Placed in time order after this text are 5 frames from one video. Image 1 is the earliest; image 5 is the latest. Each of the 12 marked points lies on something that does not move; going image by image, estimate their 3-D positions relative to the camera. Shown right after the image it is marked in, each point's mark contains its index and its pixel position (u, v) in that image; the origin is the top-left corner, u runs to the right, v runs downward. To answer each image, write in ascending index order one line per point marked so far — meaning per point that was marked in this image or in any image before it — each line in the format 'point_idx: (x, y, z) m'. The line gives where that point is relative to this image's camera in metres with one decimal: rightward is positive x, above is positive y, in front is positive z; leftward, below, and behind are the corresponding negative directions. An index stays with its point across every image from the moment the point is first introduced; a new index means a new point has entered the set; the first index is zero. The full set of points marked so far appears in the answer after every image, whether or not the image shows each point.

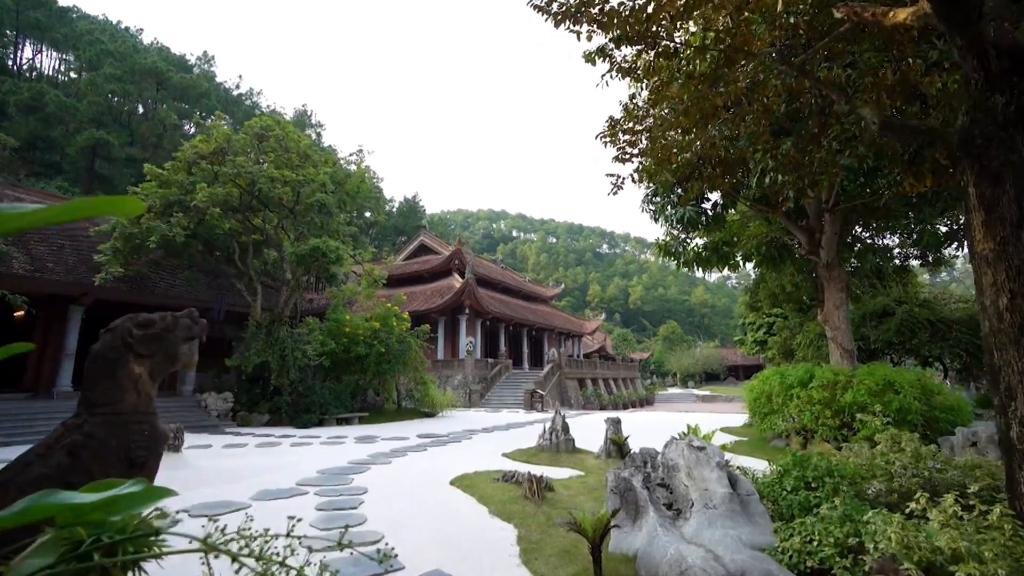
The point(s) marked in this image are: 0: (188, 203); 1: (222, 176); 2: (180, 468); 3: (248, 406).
0: (-6.4, +1.7, +10.2) m
1: (-5.9, +2.3, +10.5) m
2: (-3.9, -2.1, +6.0) m
3: (-6.2, -2.8, +12.2) m
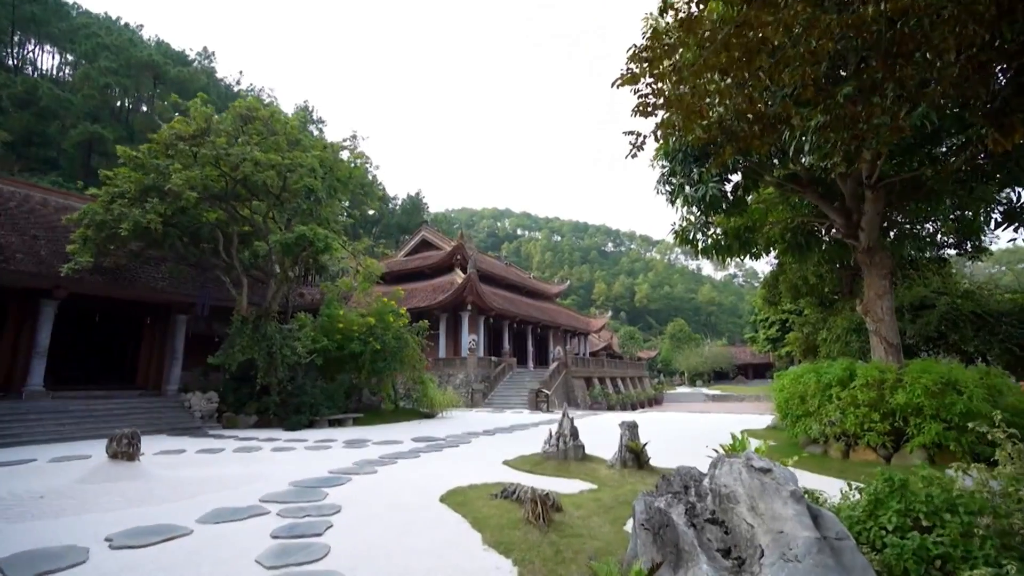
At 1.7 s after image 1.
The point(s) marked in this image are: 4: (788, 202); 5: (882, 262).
0: (-6.4, +1.9, +9.5) m
1: (-5.8, +2.4, +9.7) m
2: (-3.8, -2.0, +5.3) m
3: (-6.1, -2.6, +11.4) m
4: (+5.1, +1.6, +9.5) m
5: (+5.0, +0.3, +7.0) m
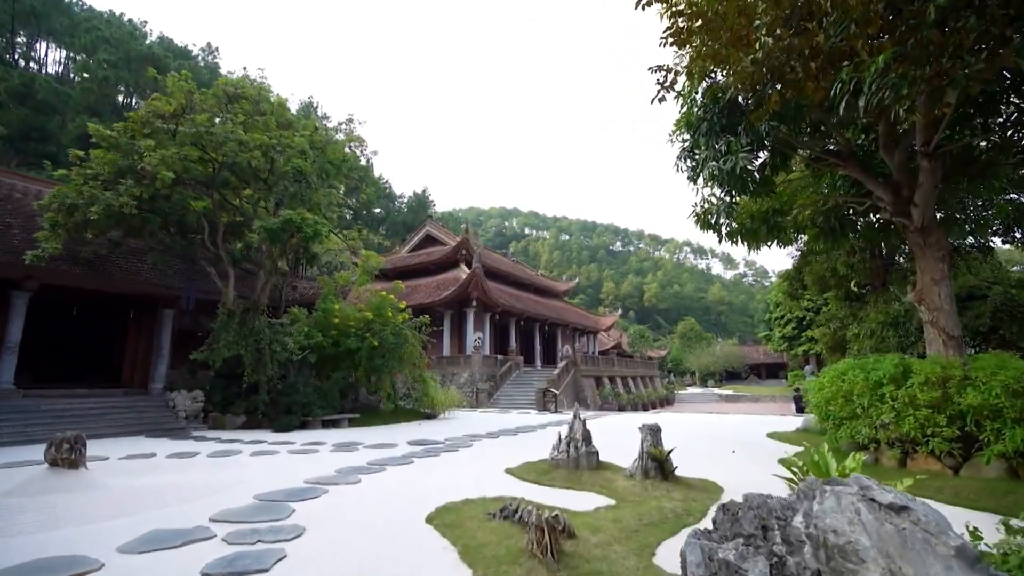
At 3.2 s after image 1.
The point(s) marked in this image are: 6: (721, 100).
0: (-6.3, +2.0, +8.8) m
1: (-5.7, +2.6, +9.0) m
2: (-3.8, -1.8, +4.5) m
3: (-6.0, -2.4, +10.7) m
4: (+5.1, +1.8, +8.7) m
5: (+5.0, +0.5, +6.1) m
6: (+2.6, +2.4, +6.6) m
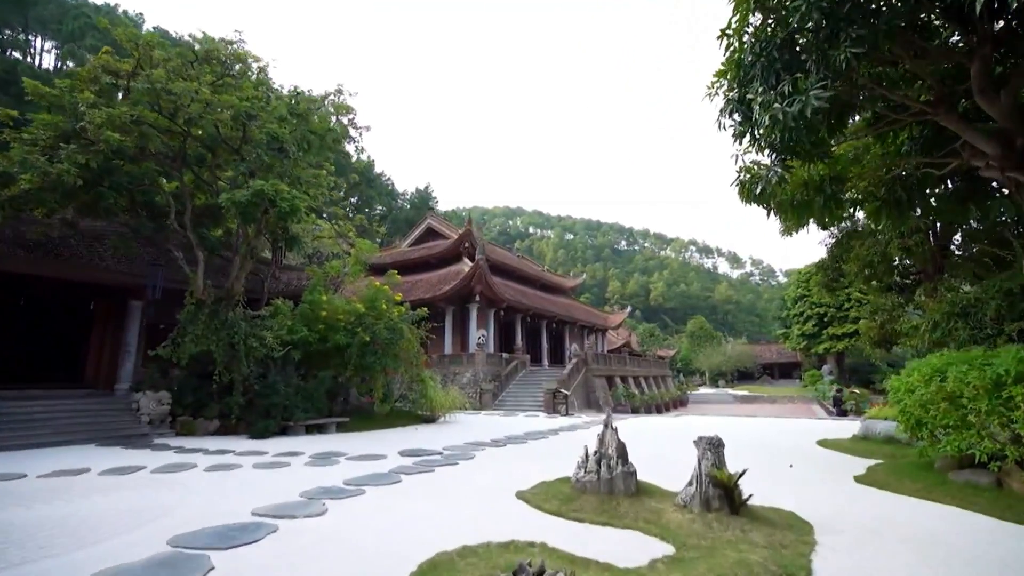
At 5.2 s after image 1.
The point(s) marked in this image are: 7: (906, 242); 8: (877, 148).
0: (-6.2, +2.3, +7.5) m
1: (-5.6, +2.8, +7.8) m
2: (-3.7, -1.5, +3.3) m
3: (-5.9, -2.2, +9.5) m
4: (+5.3, +2.0, +7.3) m
5: (+5.1, +0.8, +4.8) m
6: (+2.7, +2.6, +5.3) m
7: (+7.0, +0.8, +9.2) m
8: (+5.2, +2.0, +7.4) m
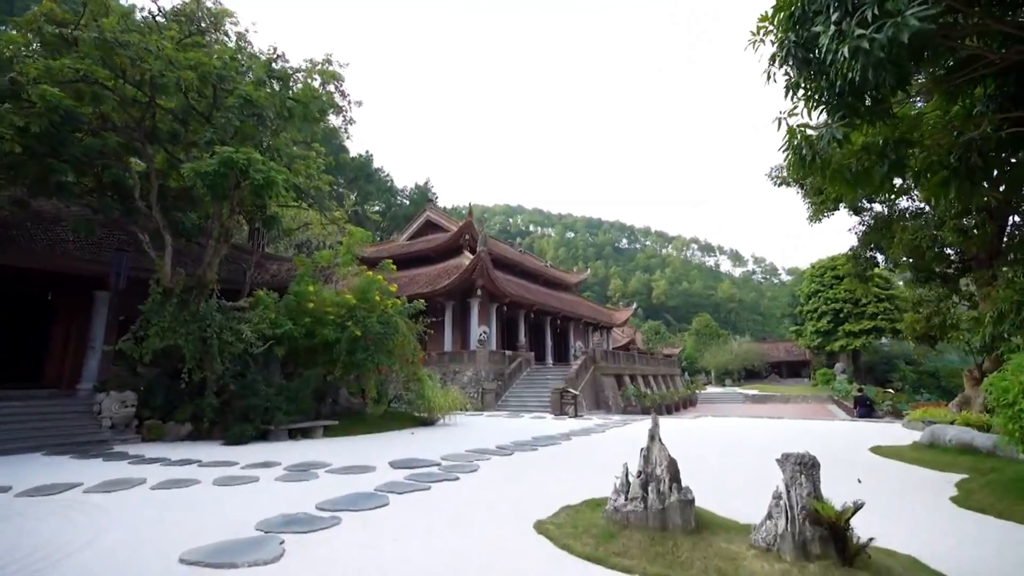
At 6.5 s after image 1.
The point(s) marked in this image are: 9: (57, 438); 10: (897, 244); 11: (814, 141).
0: (-6.0, +2.5, +6.5) m
1: (-5.5, +3.0, +6.7) m
2: (-3.6, -1.4, +2.2) m
3: (-5.8, -2.0, +8.5) m
4: (+5.4, +2.2, +6.3) m
5: (+5.2, +1.0, +3.7) m
6: (+2.9, +2.8, +4.2) m
7: (+7.1, +1.0, +8.2) m
8: (+5.3, +2.2, +6.3) m
9: (-6.6, -2.2, +7.5) m
10: (+6.9, +0.8, +9.3) m
11: (+3.4, +1.7, +5.9) m
